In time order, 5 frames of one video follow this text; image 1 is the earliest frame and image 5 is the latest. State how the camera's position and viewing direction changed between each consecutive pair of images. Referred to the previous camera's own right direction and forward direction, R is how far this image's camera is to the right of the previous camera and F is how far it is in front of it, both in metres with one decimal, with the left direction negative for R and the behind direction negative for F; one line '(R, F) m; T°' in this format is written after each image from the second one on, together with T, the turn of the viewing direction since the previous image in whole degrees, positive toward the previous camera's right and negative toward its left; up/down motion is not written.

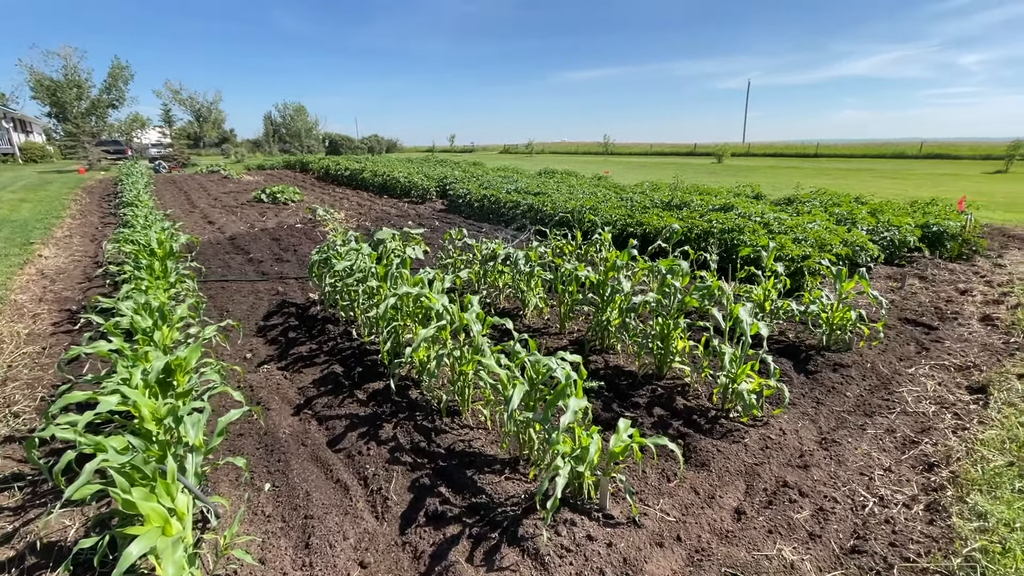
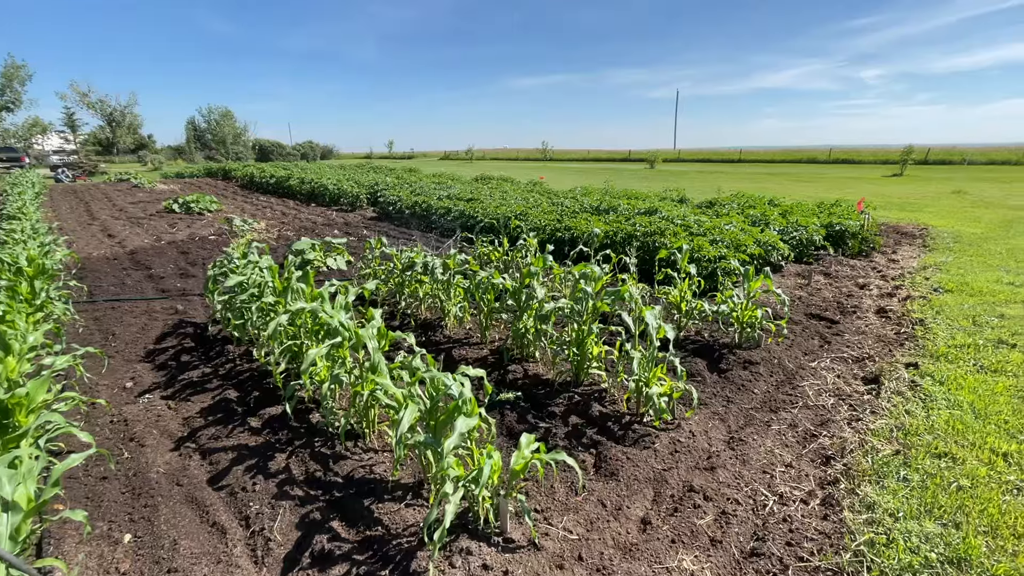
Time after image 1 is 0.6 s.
(+0.3, +0.1) m; +6°
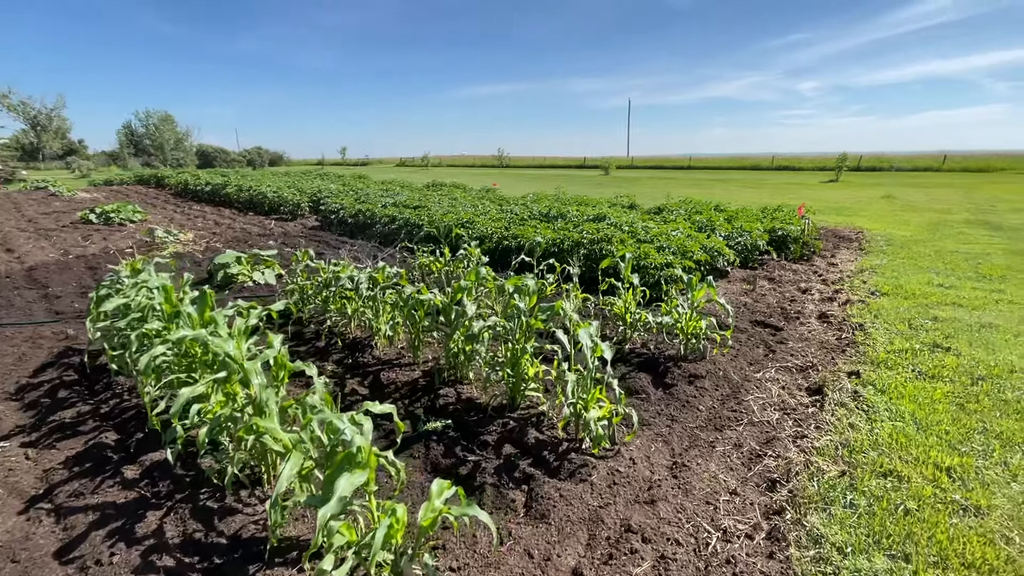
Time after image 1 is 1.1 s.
(+0.2, +0.3) m; +5°
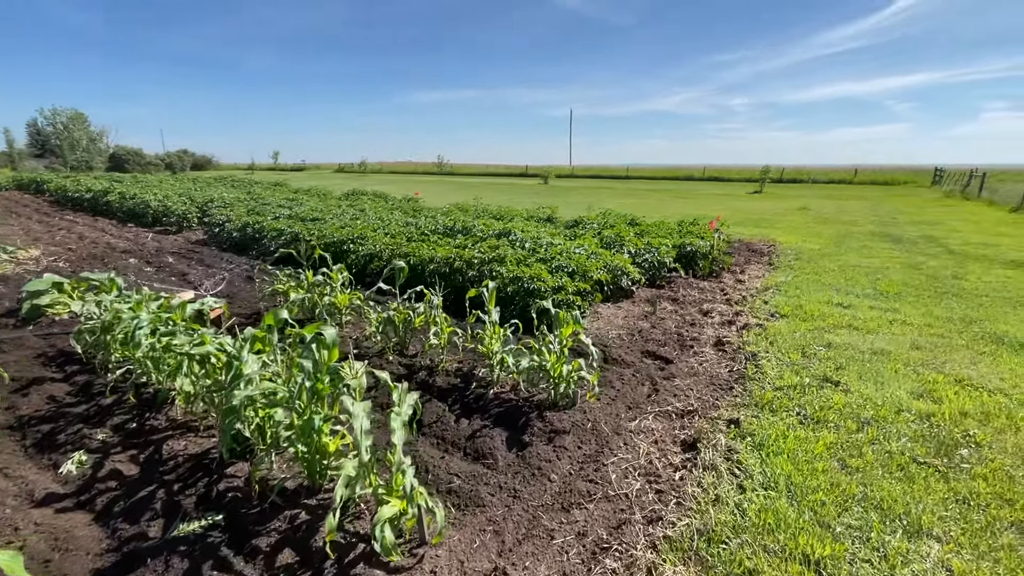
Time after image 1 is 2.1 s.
(+0.9, +0.7) m; +6°
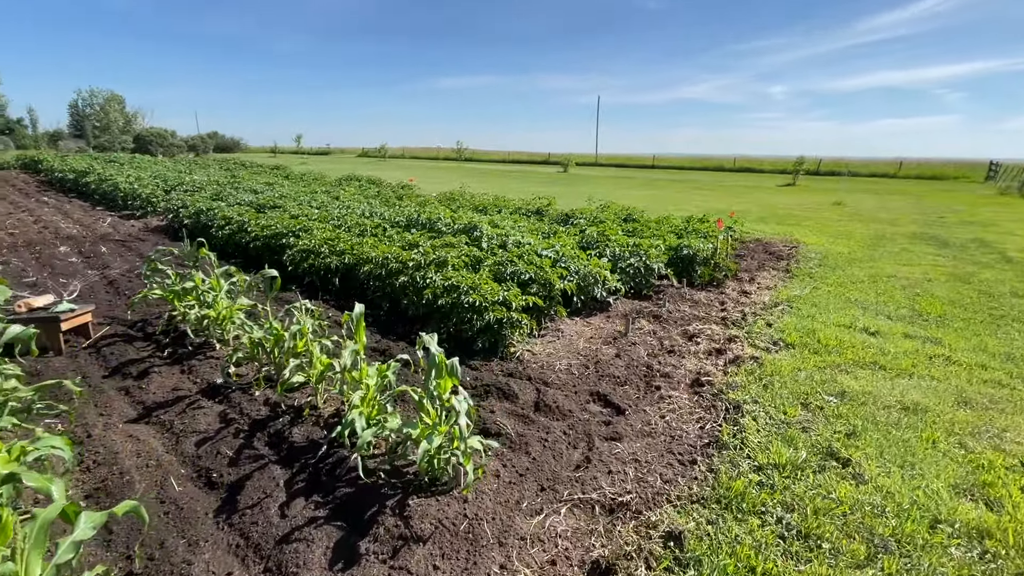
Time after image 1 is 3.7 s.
(+0.9, +1.1) m; -3°
